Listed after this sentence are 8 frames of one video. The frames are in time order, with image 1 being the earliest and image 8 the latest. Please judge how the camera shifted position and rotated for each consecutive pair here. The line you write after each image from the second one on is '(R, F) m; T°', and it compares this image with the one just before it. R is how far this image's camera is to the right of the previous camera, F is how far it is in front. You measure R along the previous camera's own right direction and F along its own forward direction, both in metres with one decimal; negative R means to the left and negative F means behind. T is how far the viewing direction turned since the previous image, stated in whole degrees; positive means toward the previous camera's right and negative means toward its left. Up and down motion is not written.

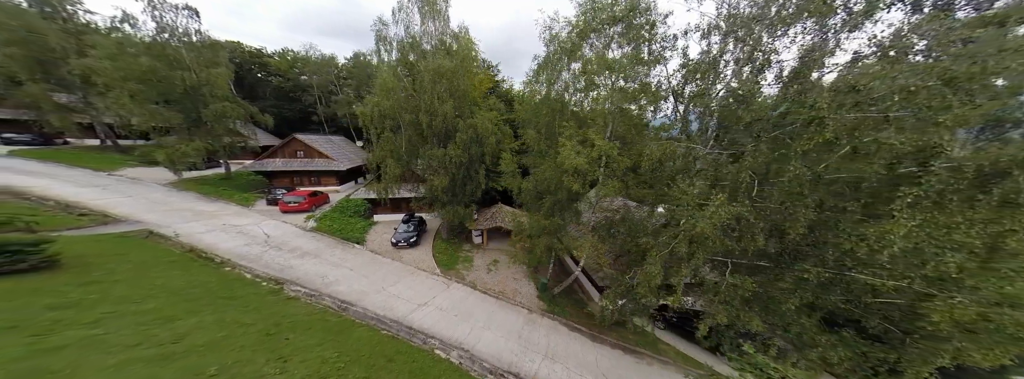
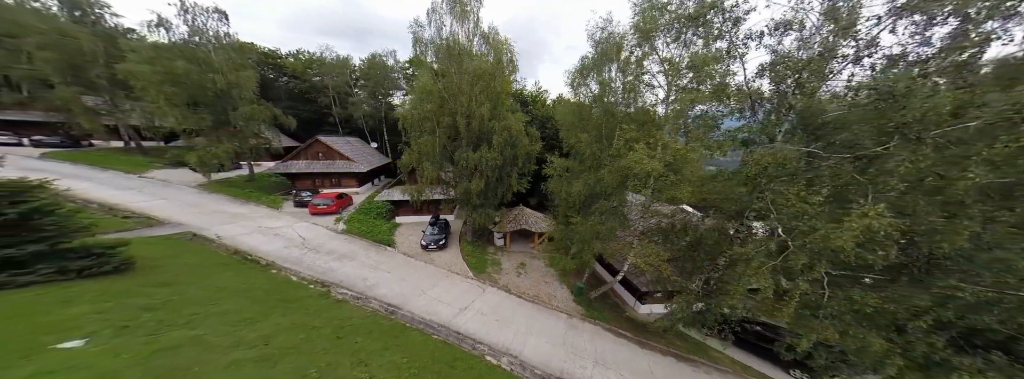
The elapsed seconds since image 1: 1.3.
(-2.6, +0.1) m; -1°
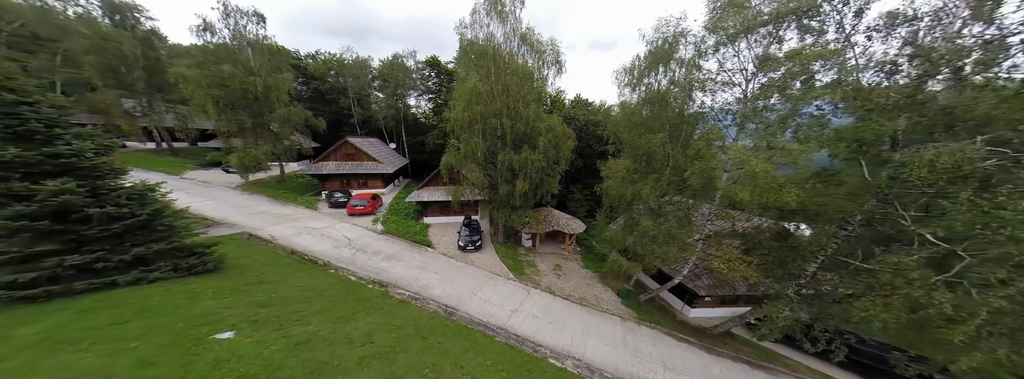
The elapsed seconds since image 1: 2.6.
(-3.2, 0.0) m; -1°
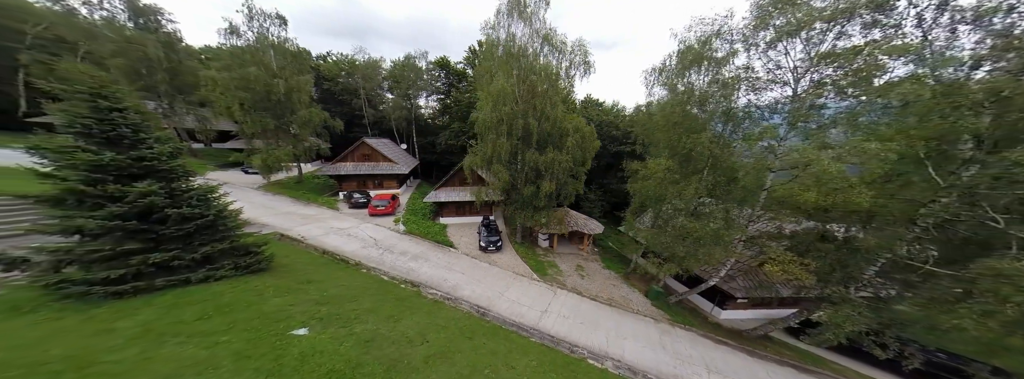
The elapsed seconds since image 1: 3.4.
(-1.8, 0.0) m; -1°
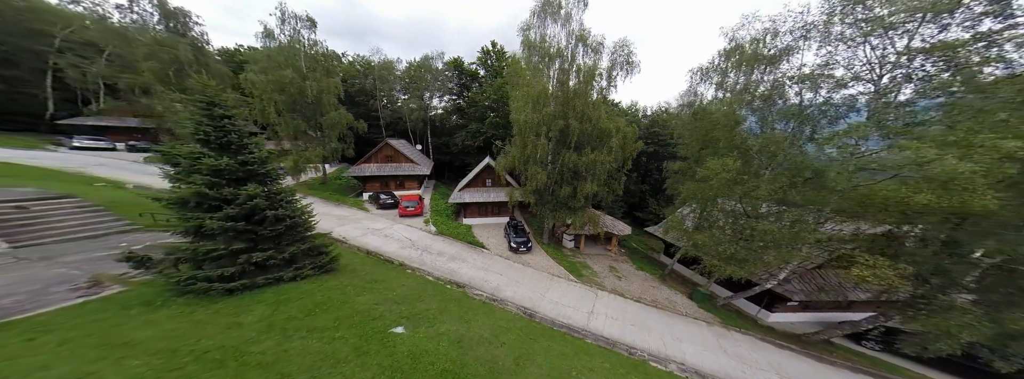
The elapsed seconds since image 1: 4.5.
(-2.9, 0.0) m; -1°
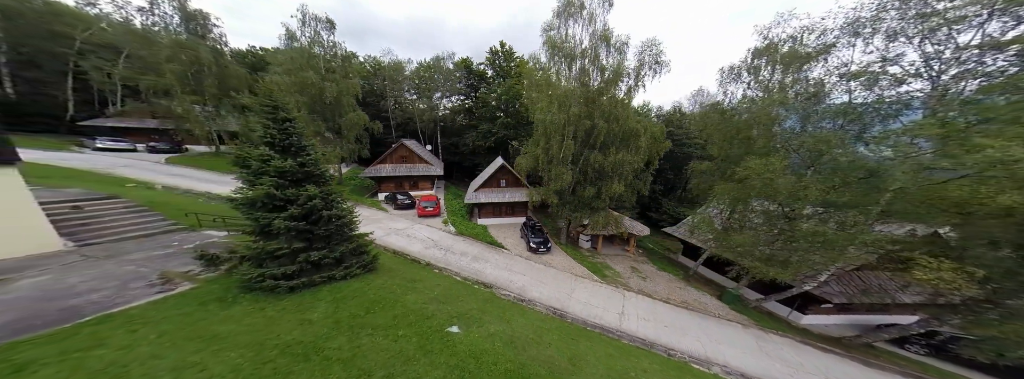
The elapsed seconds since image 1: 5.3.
(-1.8, 0.0) m; -1°
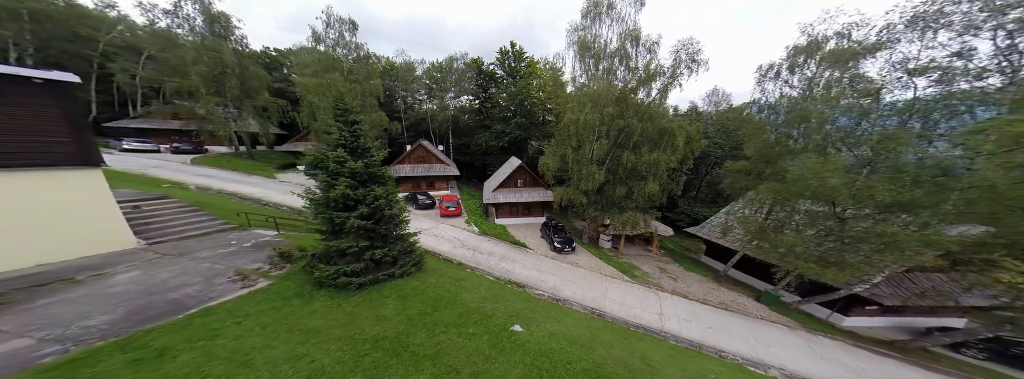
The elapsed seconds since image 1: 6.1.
(-2.3, 0.0) m; -1°
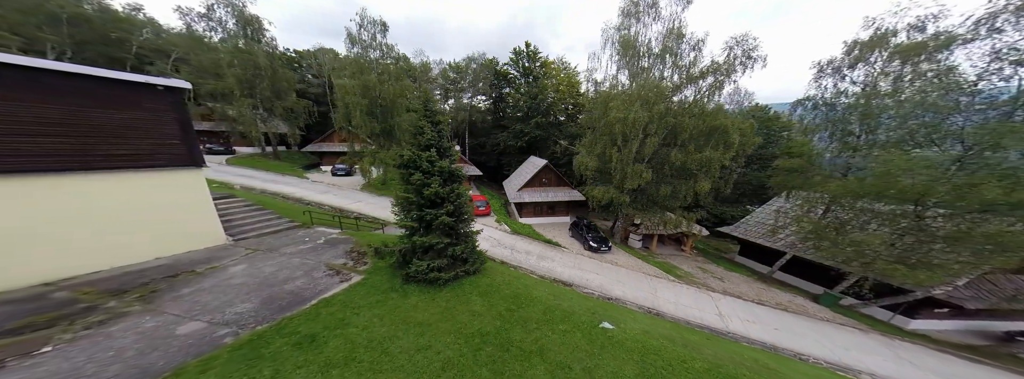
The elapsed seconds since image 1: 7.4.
(-3.3, 0.0) m; -1°
